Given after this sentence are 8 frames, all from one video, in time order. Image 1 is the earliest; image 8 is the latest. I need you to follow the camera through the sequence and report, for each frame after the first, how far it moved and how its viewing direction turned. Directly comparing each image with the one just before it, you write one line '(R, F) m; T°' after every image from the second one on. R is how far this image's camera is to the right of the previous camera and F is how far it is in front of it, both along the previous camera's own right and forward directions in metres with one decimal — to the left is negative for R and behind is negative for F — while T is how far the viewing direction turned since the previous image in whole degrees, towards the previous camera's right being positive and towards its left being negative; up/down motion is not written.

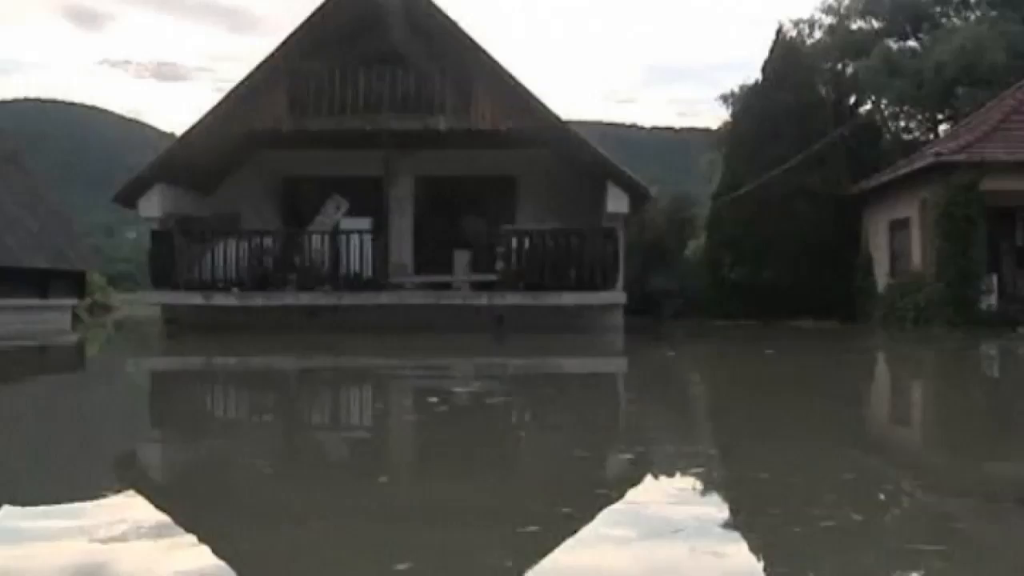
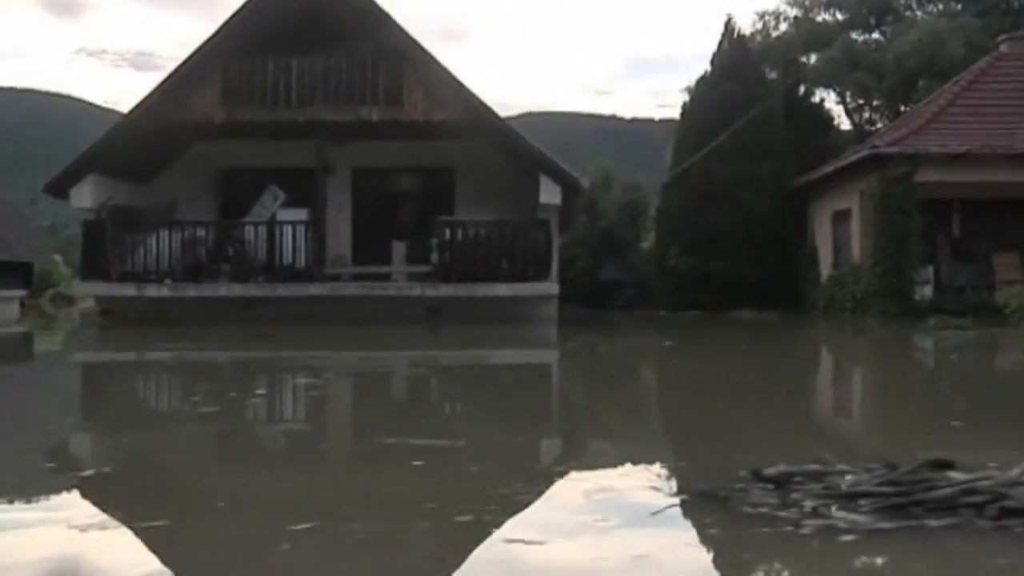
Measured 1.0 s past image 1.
(+0.4, 0.0) m; +1°
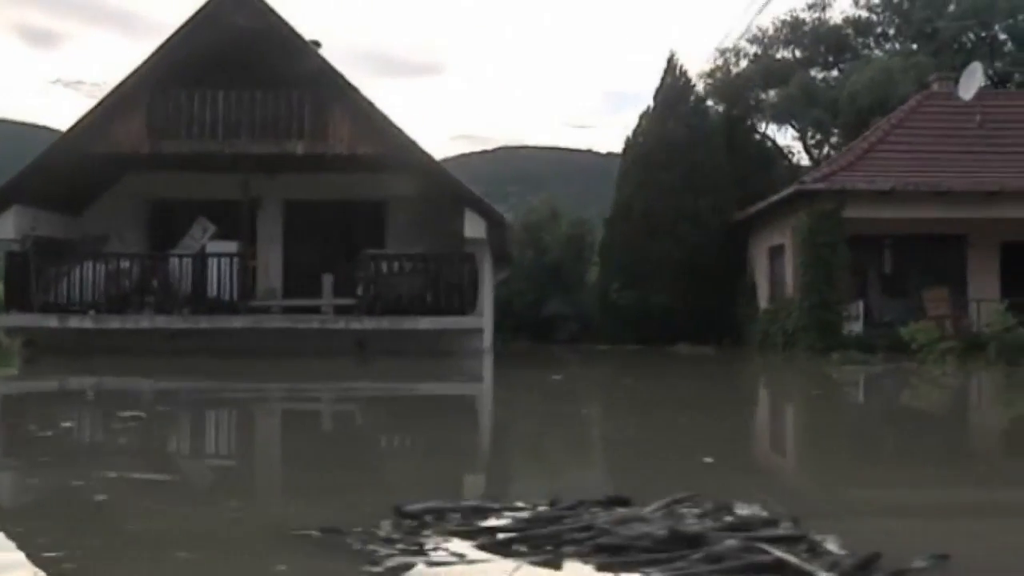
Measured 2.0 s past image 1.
(+0.4, 0.0) m; +1°
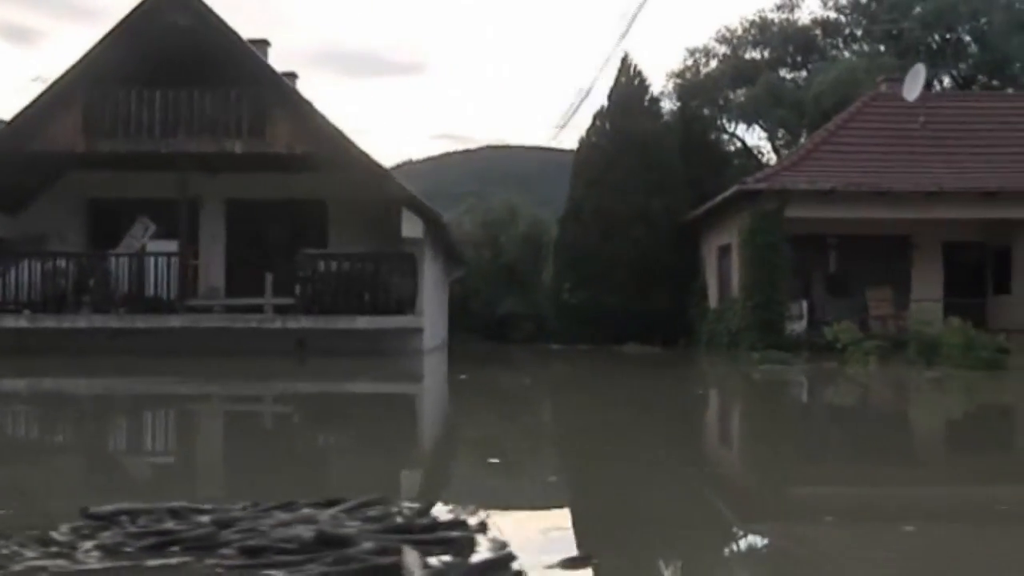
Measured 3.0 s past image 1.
(+0.3, 0.0) m; +1°
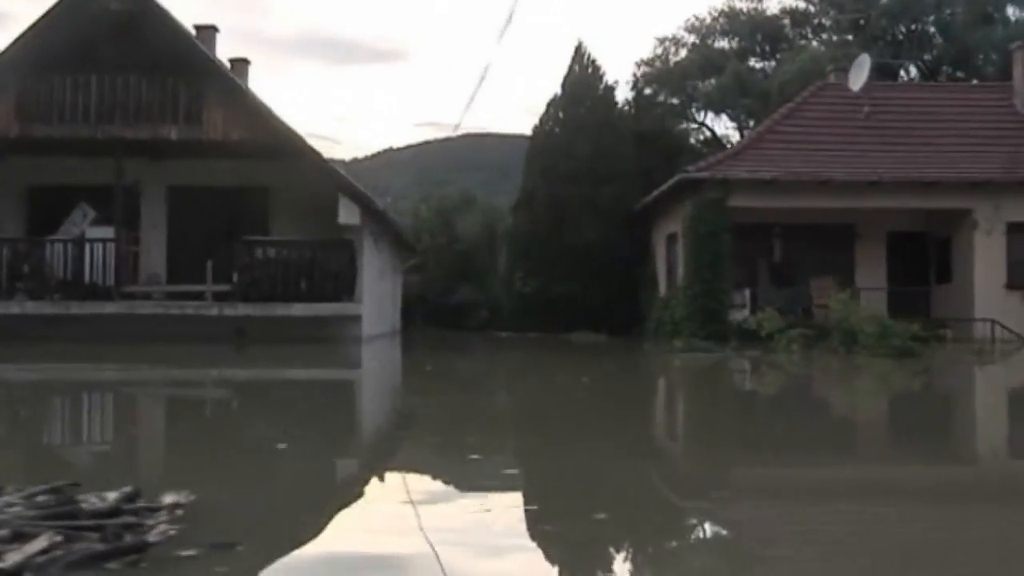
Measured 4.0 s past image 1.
(+0.3, 0.0) m; +1°
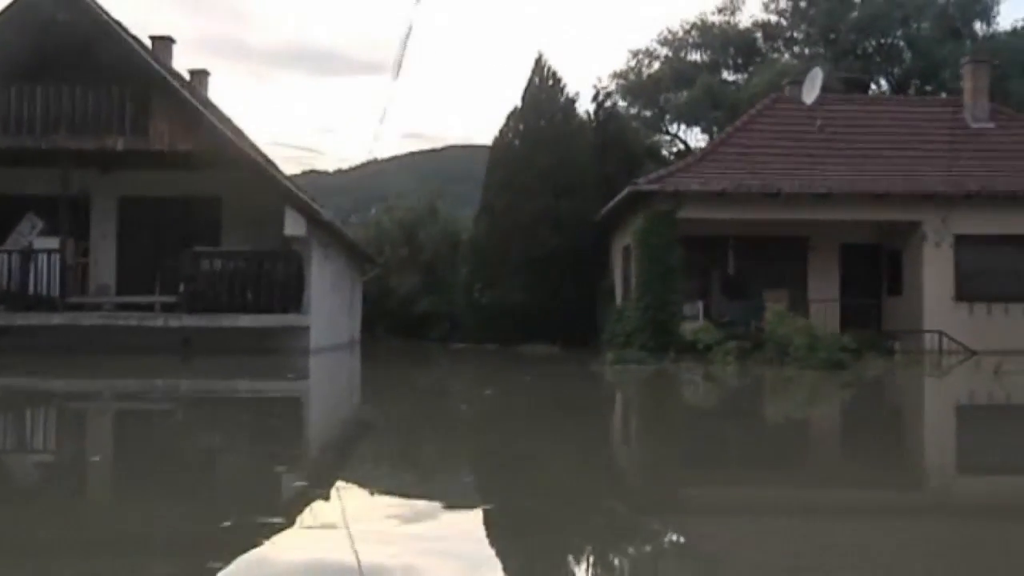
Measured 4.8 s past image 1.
(+0.3, 0.0) m; +1°
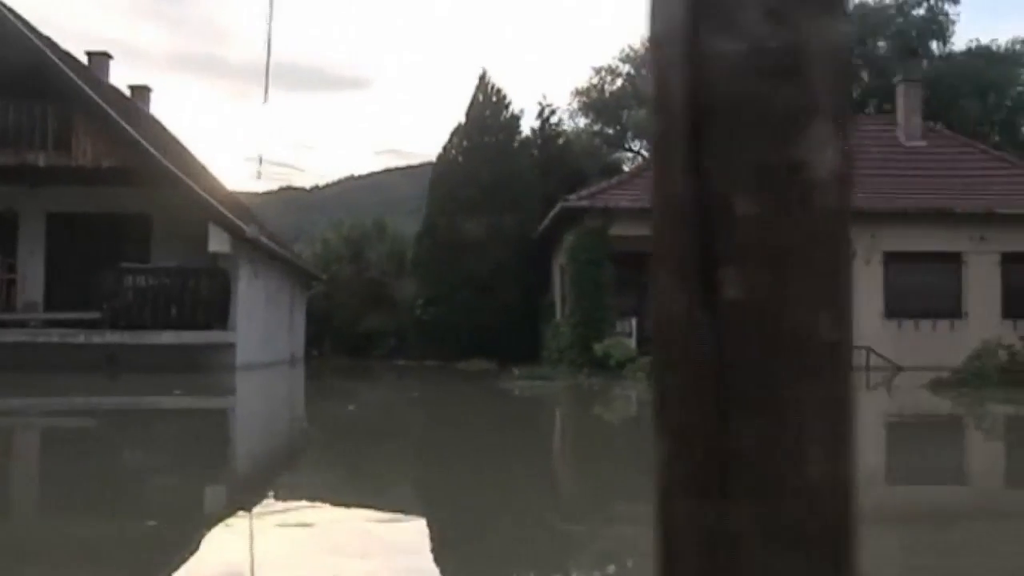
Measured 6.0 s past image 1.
(+0.4, 0.0) m; +1°
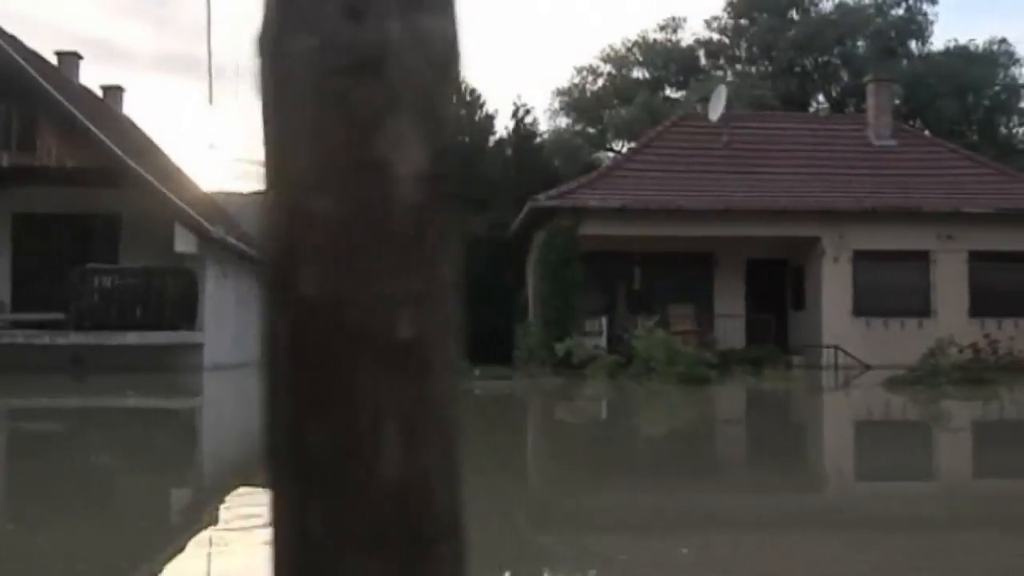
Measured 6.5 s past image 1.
(+0.2, 0.0) m; +1°
